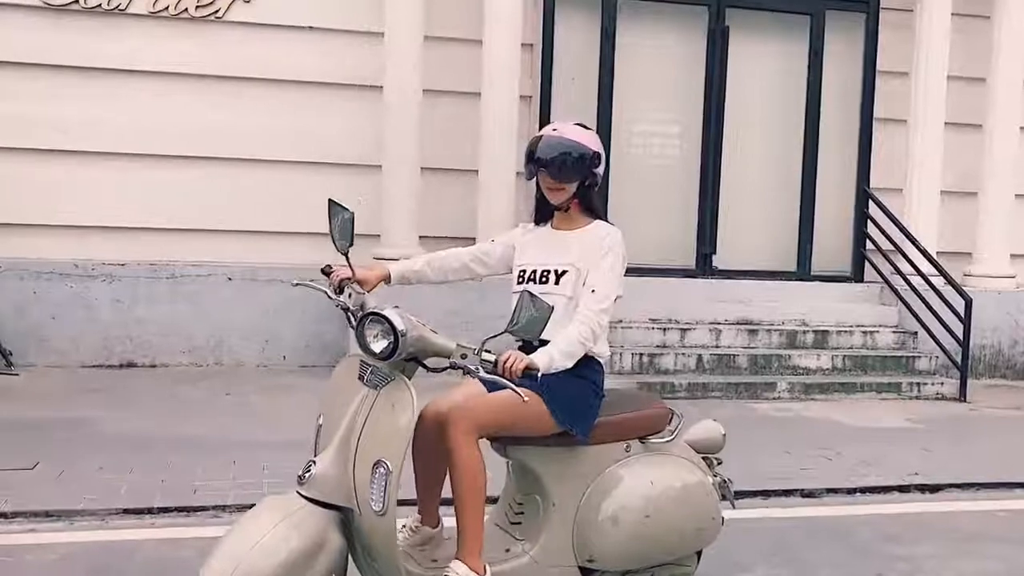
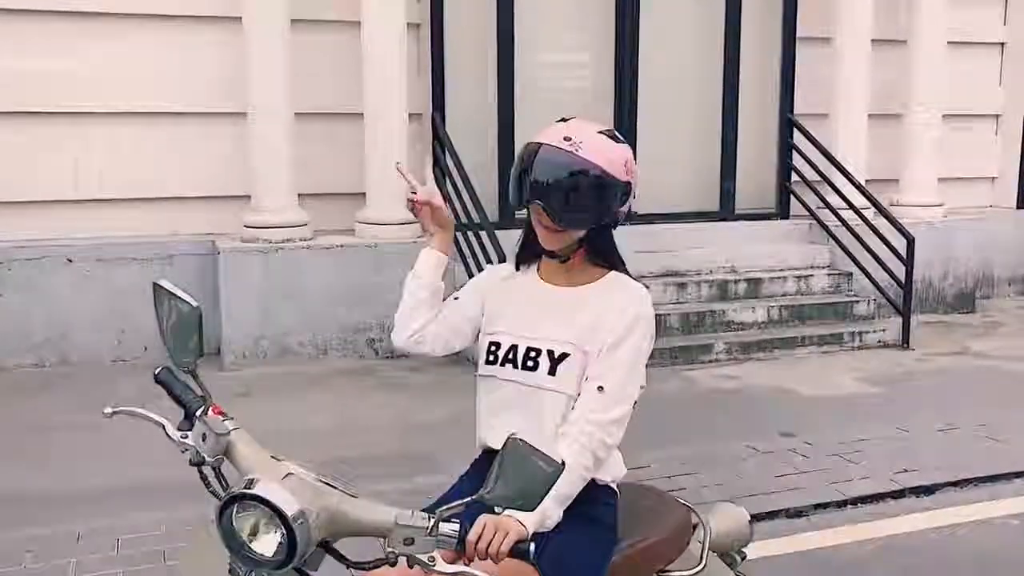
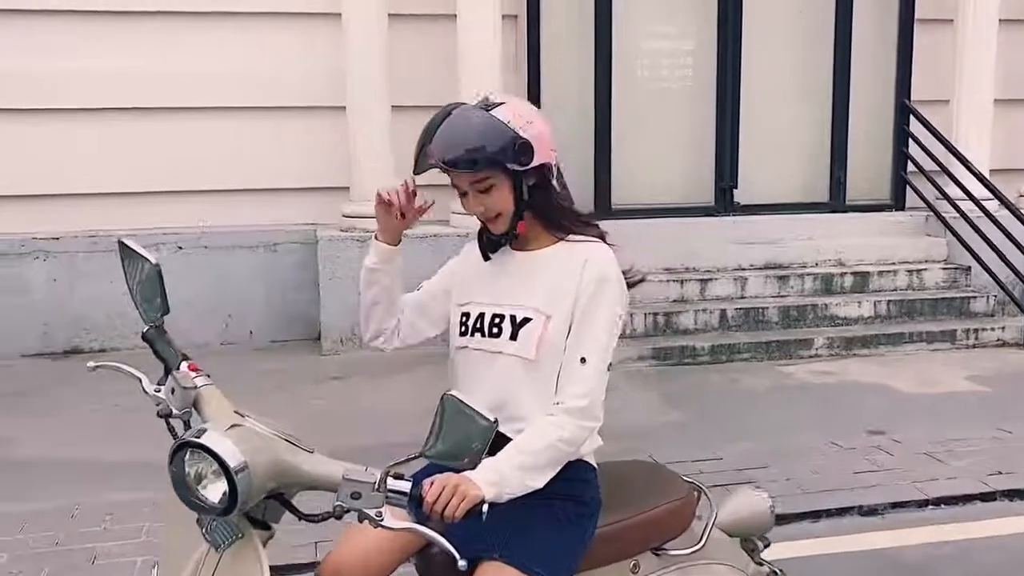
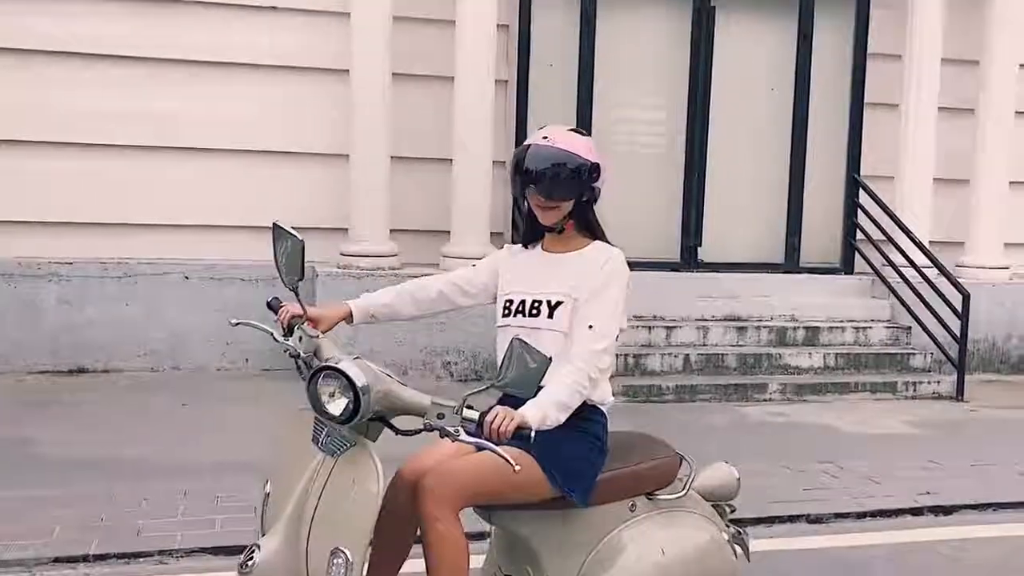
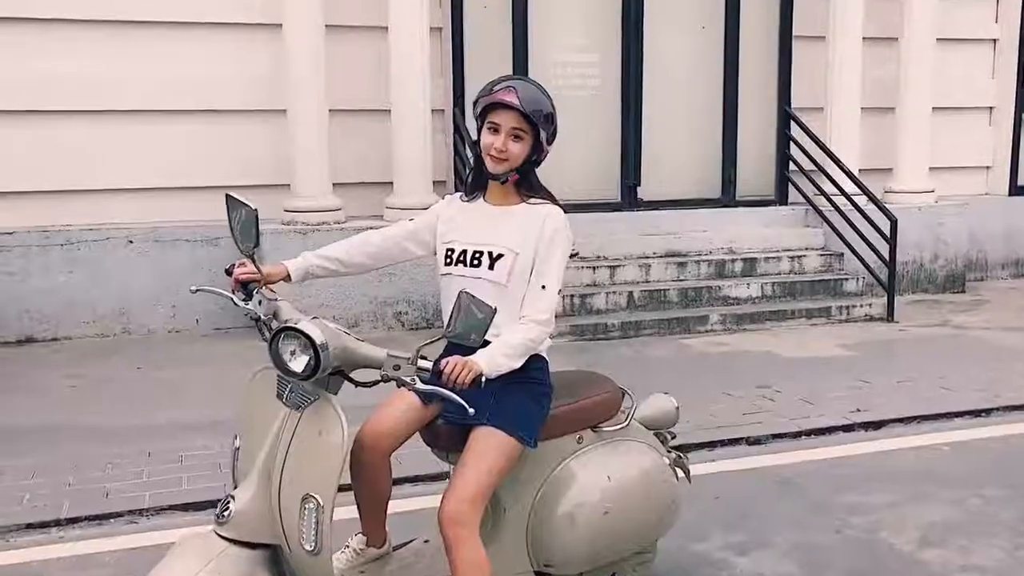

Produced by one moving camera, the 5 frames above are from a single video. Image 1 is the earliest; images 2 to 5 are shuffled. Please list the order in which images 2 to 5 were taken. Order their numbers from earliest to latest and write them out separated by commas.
4, 2, 5, 3
